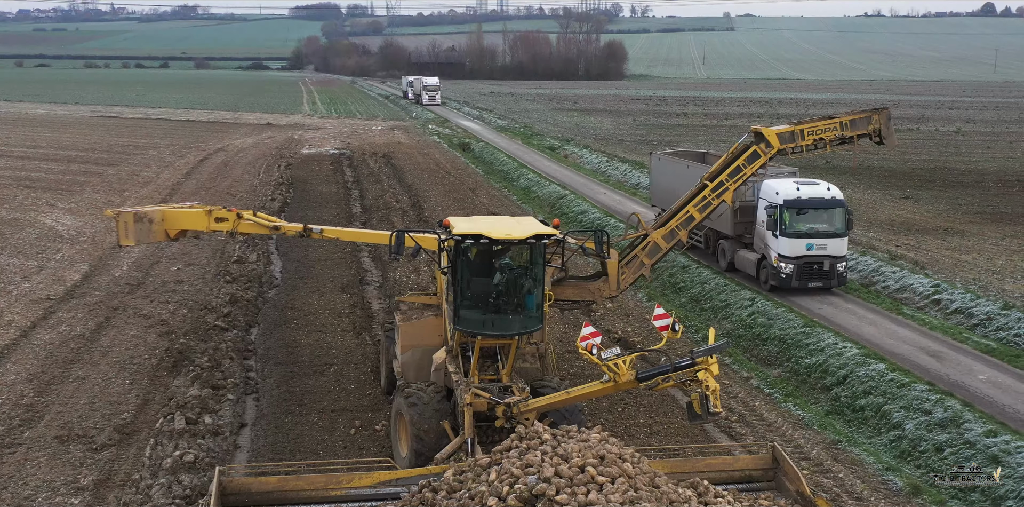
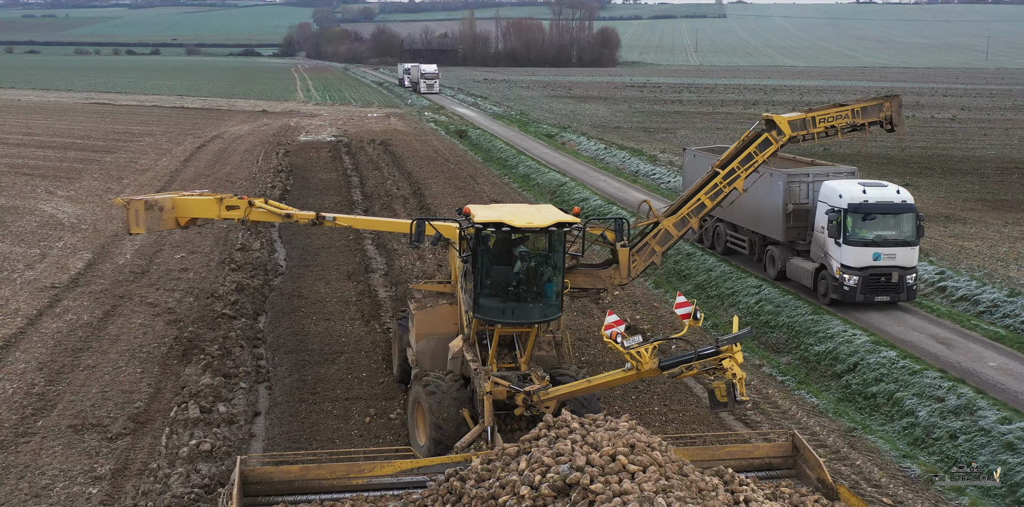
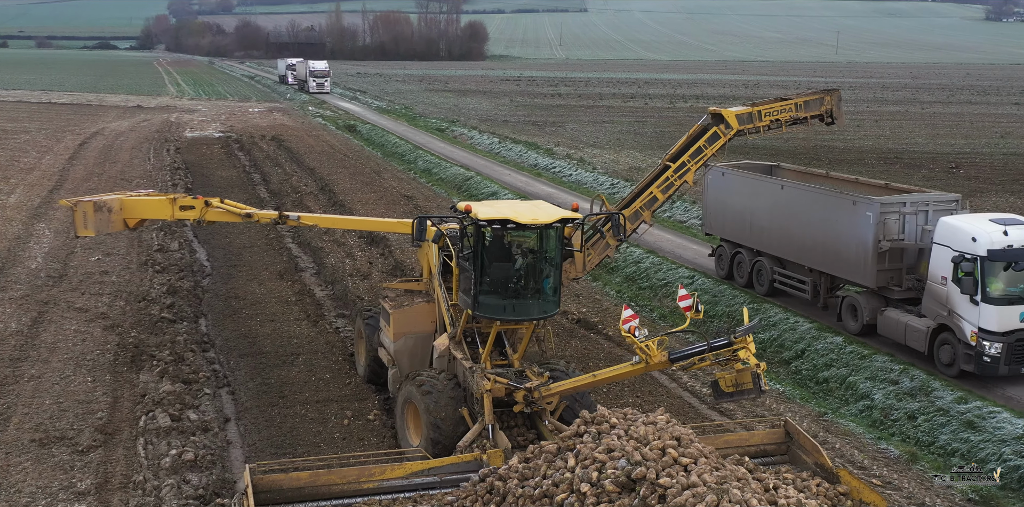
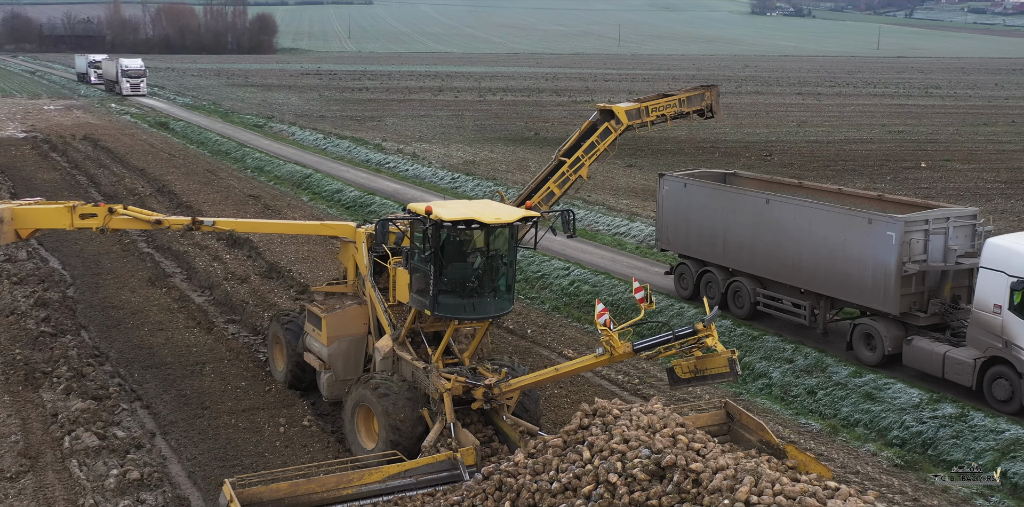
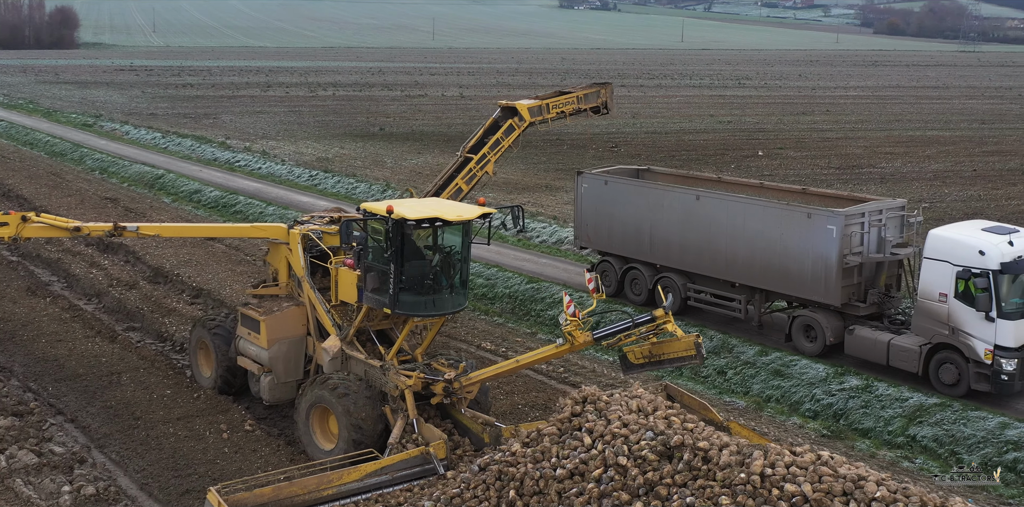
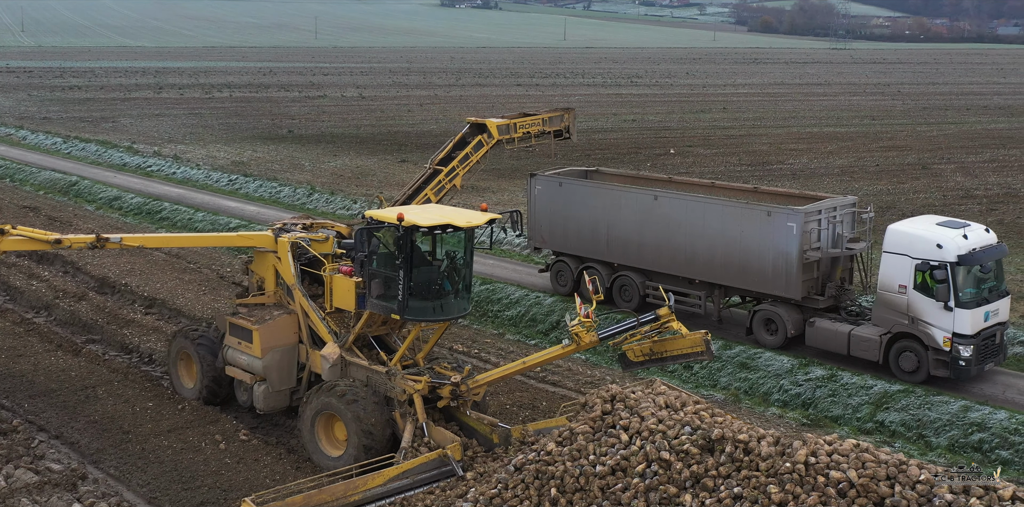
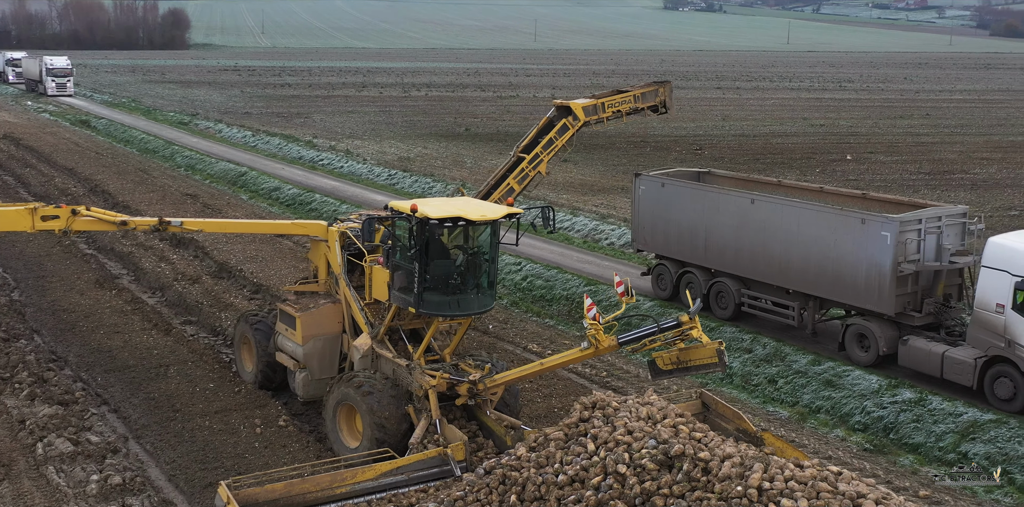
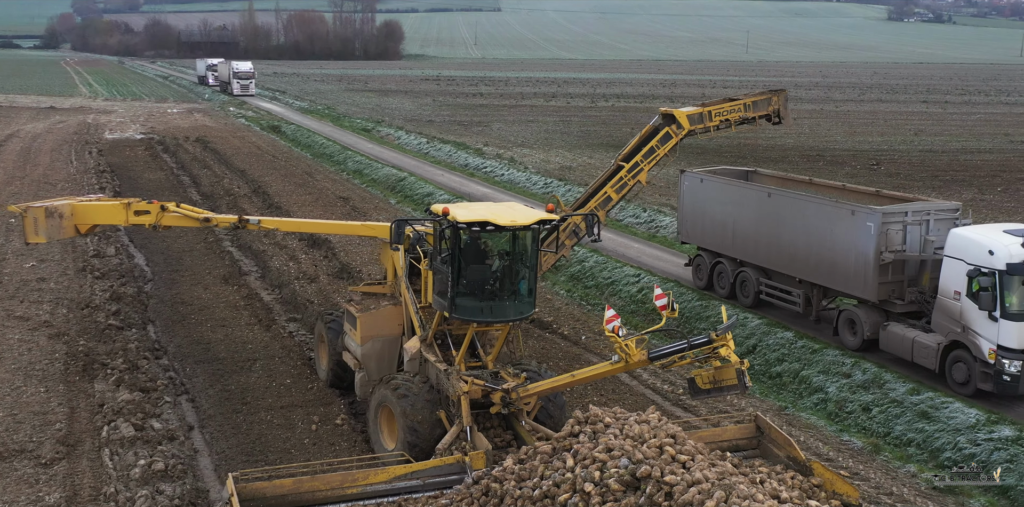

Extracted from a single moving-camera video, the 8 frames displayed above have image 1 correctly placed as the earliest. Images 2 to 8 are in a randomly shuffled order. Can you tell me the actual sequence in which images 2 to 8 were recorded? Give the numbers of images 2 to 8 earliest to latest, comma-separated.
2, 3, 8, 4, 7, 5, 6
